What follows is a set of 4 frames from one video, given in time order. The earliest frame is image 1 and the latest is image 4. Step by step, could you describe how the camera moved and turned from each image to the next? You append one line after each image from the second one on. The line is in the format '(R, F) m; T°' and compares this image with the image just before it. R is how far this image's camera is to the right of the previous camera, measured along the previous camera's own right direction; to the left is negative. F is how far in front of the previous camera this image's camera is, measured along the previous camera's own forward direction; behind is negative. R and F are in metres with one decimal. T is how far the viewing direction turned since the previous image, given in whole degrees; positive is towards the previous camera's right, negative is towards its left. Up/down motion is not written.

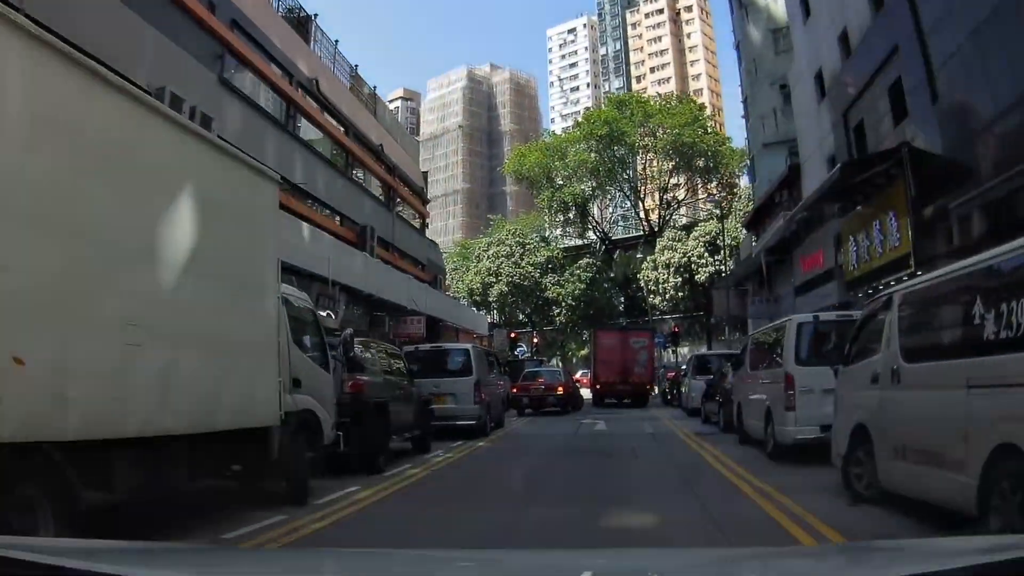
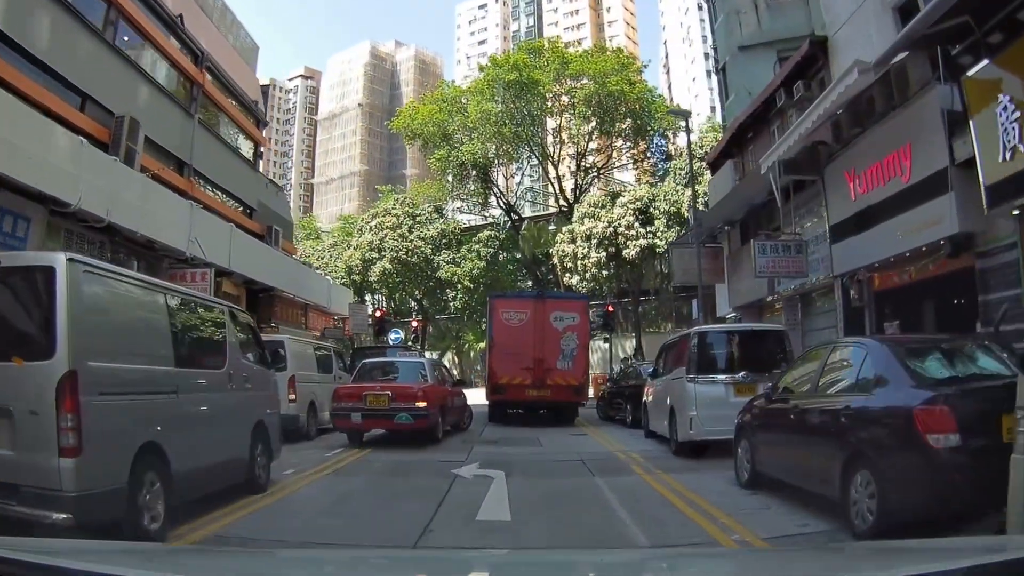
(+0.6, +4.8) m; +8°
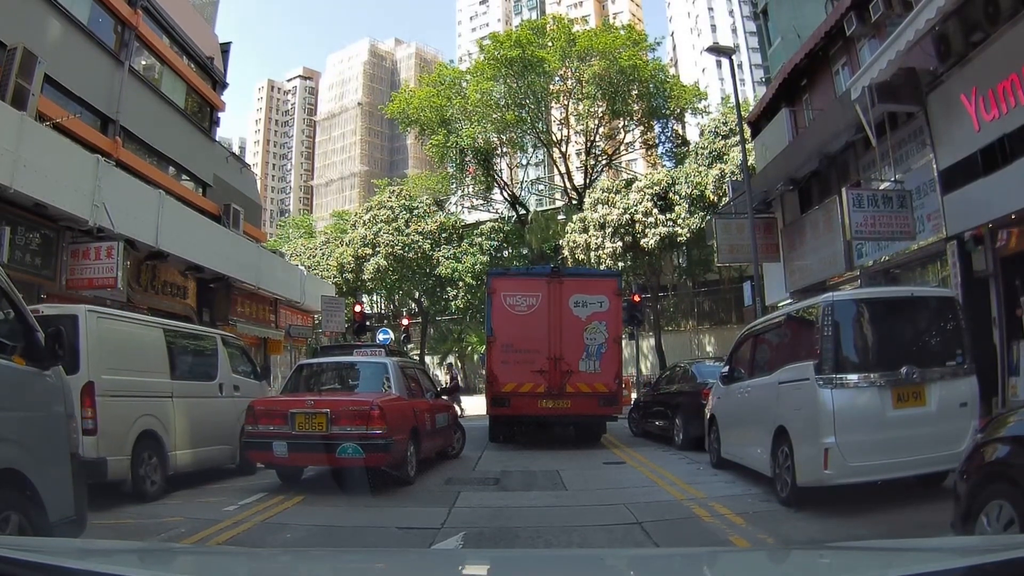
(0.0, +1.8) m; 0°
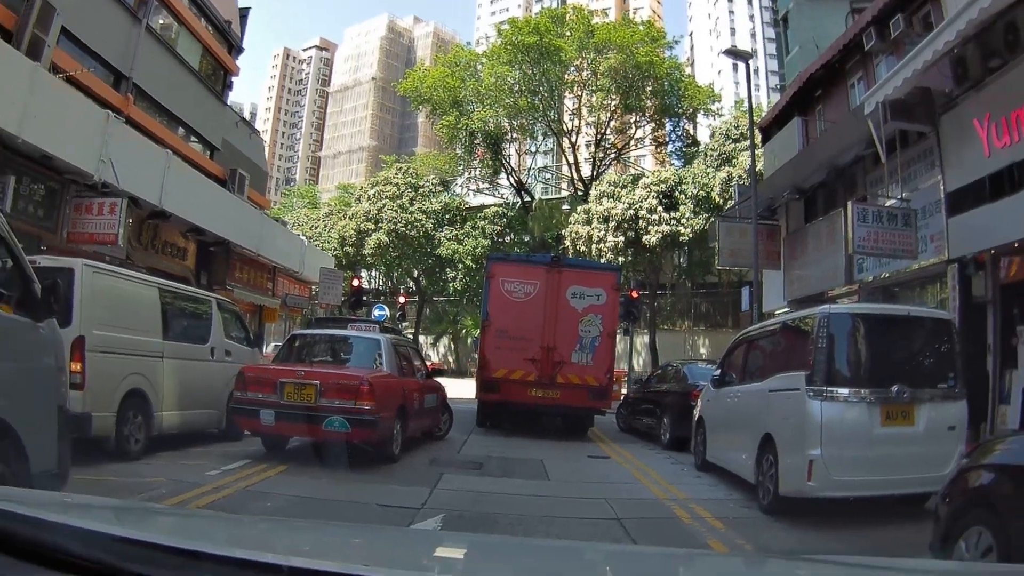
(0.0, 0.0) m; 0°
